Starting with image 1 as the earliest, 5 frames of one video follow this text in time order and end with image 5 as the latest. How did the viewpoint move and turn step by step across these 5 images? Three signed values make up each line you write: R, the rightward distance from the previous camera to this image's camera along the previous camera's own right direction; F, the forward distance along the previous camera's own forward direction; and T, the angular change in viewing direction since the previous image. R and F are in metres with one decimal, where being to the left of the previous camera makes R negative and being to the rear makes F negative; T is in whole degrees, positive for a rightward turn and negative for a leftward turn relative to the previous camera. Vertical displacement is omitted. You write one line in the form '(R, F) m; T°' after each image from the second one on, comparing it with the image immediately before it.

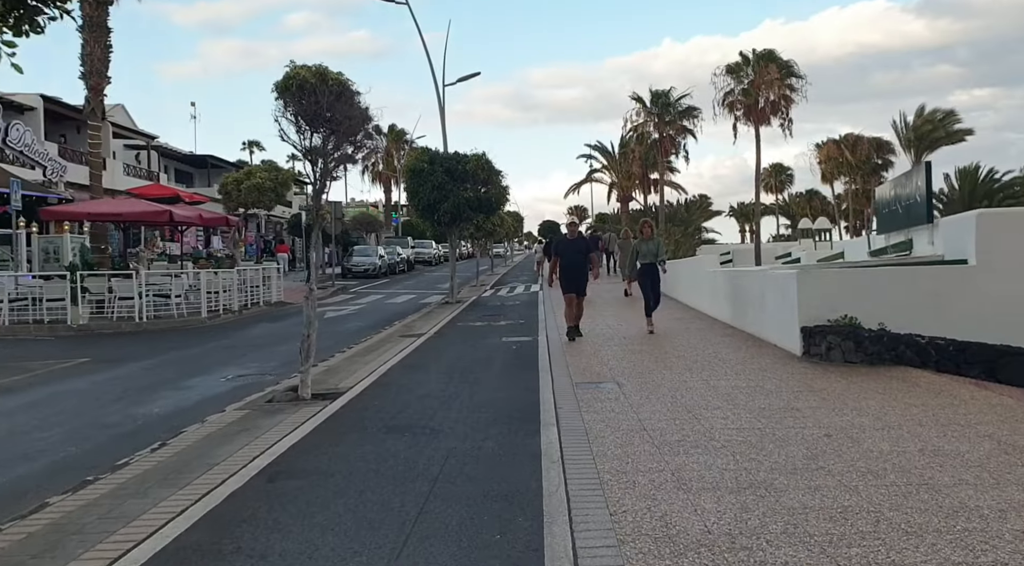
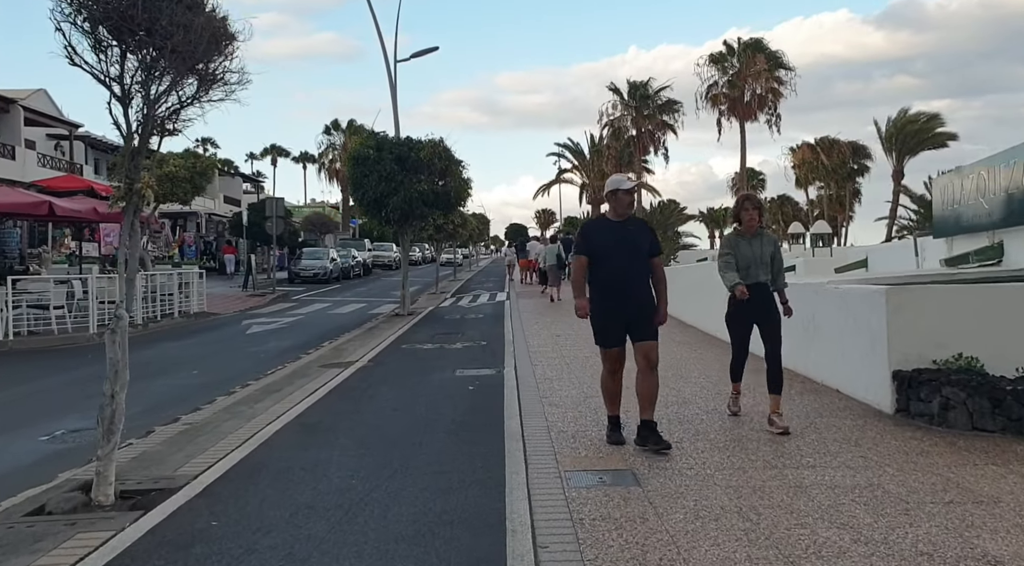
(+0.1, +3.4) m; +3°
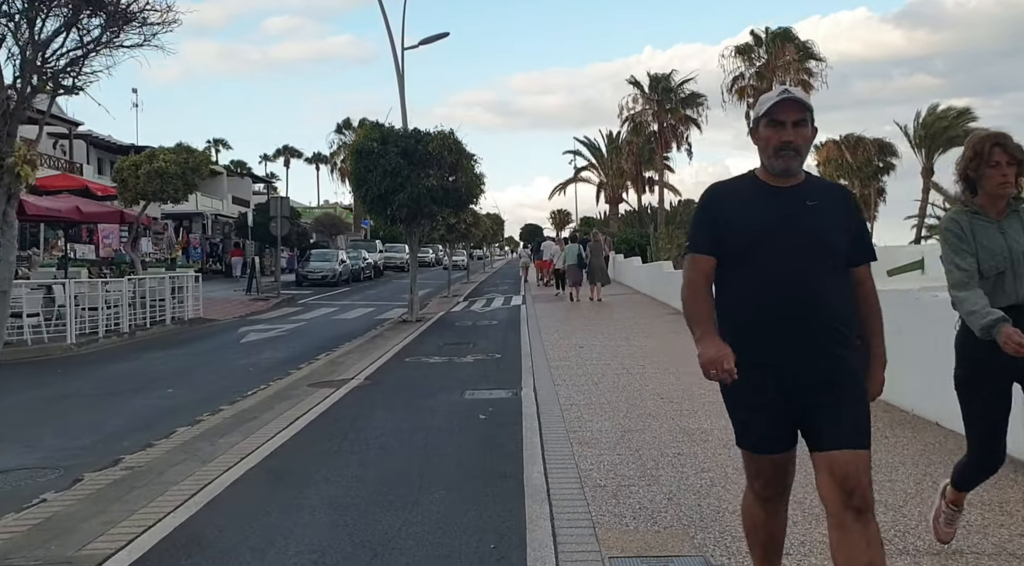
(-0.1, +1.5) m; -1°
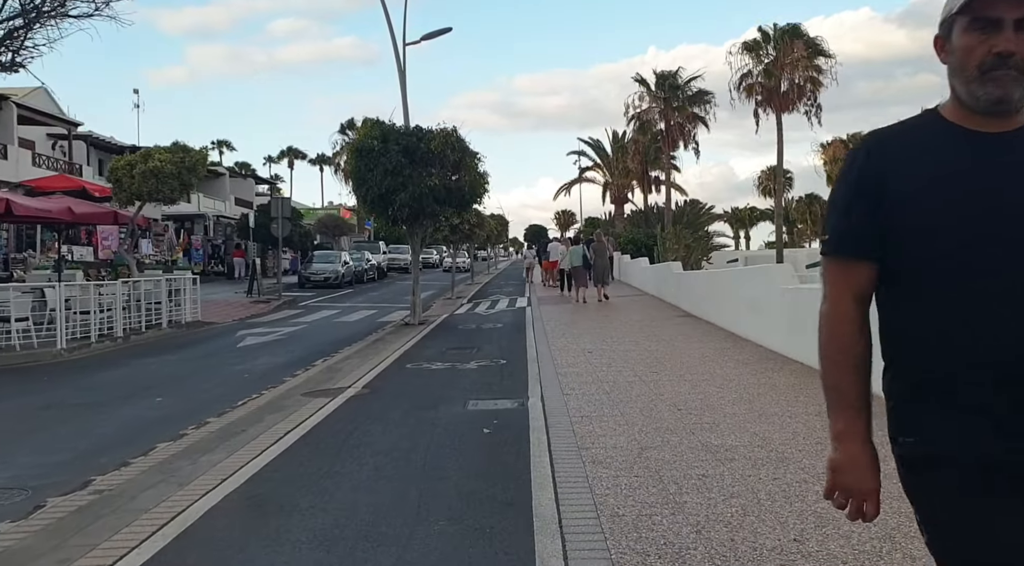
(0.0, +0.5) m; 0°
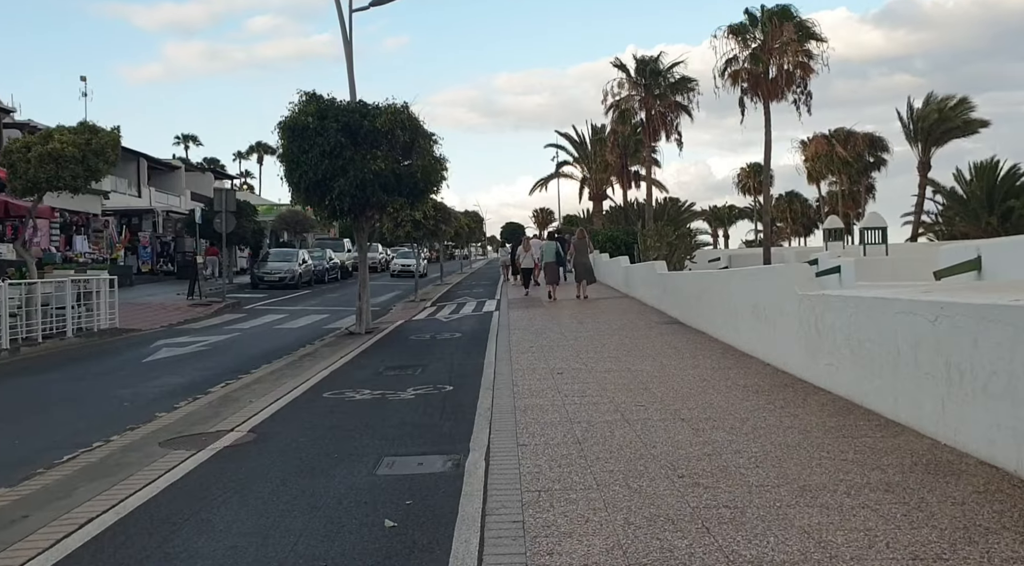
(+0.4, +2.3) m; +2°
